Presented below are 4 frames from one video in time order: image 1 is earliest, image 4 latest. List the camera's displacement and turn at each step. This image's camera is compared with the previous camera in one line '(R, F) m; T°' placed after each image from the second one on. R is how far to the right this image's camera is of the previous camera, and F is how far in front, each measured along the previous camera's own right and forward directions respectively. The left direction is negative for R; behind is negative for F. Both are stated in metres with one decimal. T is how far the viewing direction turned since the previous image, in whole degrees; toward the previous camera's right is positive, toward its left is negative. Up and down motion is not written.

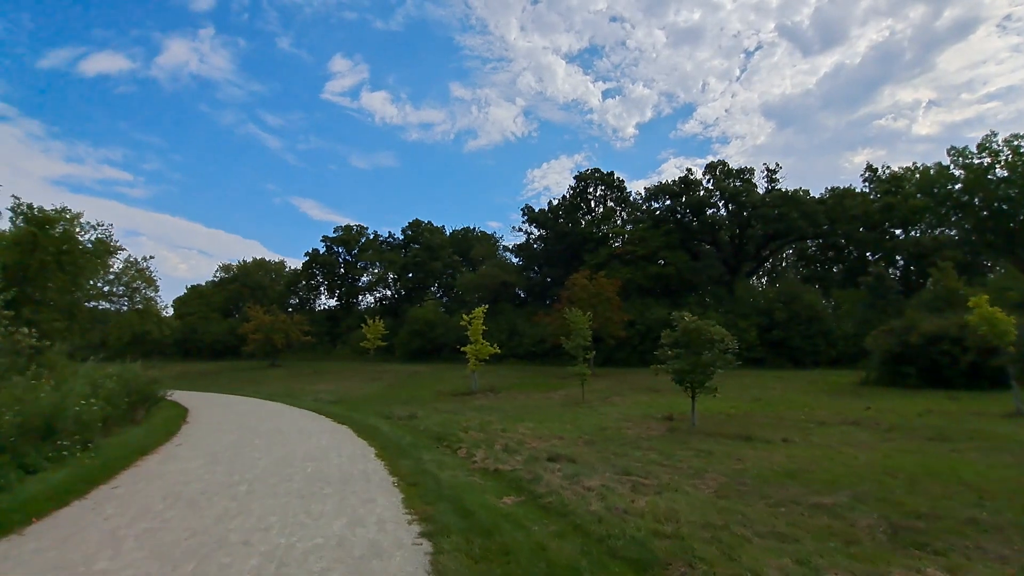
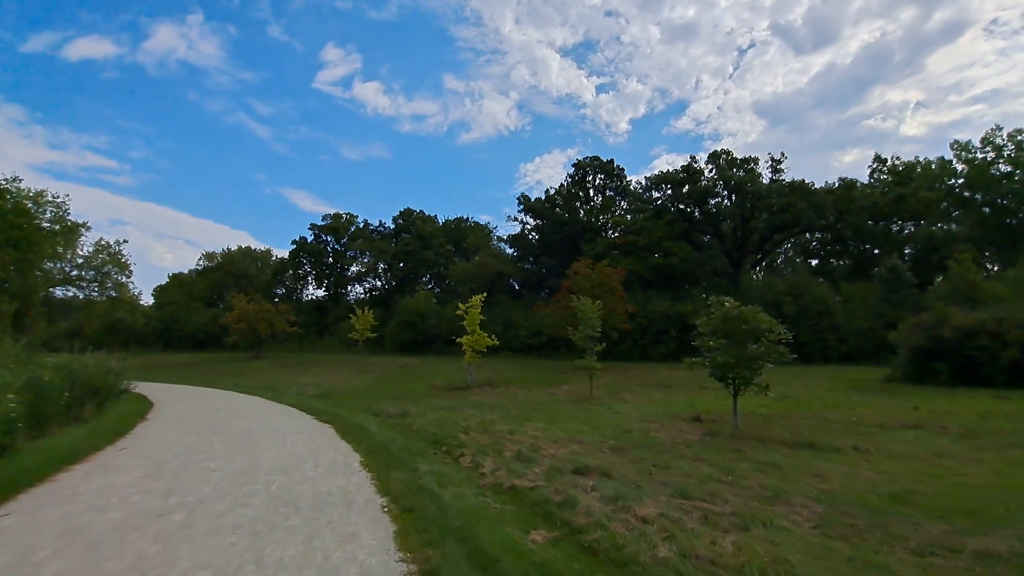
(-0.4, +2.4) m; +1°
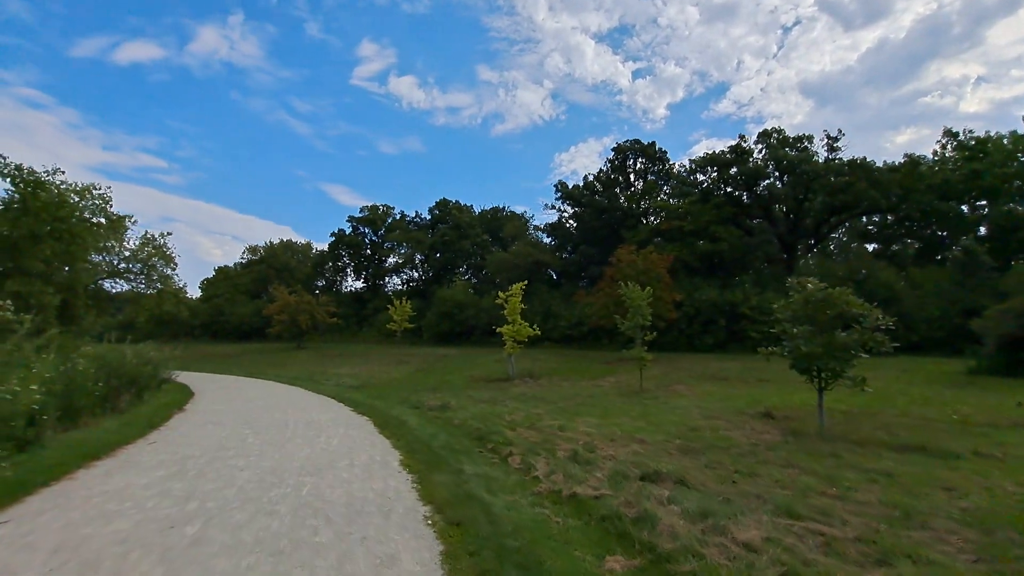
(-0.3, +1.3) m; -3°
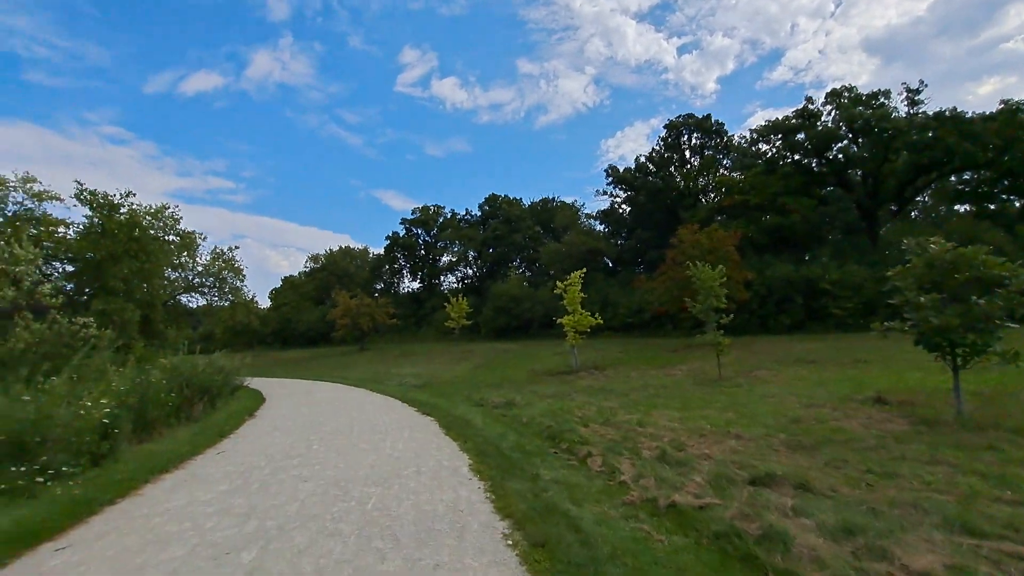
(-0.2, +1.2) m; -4°
